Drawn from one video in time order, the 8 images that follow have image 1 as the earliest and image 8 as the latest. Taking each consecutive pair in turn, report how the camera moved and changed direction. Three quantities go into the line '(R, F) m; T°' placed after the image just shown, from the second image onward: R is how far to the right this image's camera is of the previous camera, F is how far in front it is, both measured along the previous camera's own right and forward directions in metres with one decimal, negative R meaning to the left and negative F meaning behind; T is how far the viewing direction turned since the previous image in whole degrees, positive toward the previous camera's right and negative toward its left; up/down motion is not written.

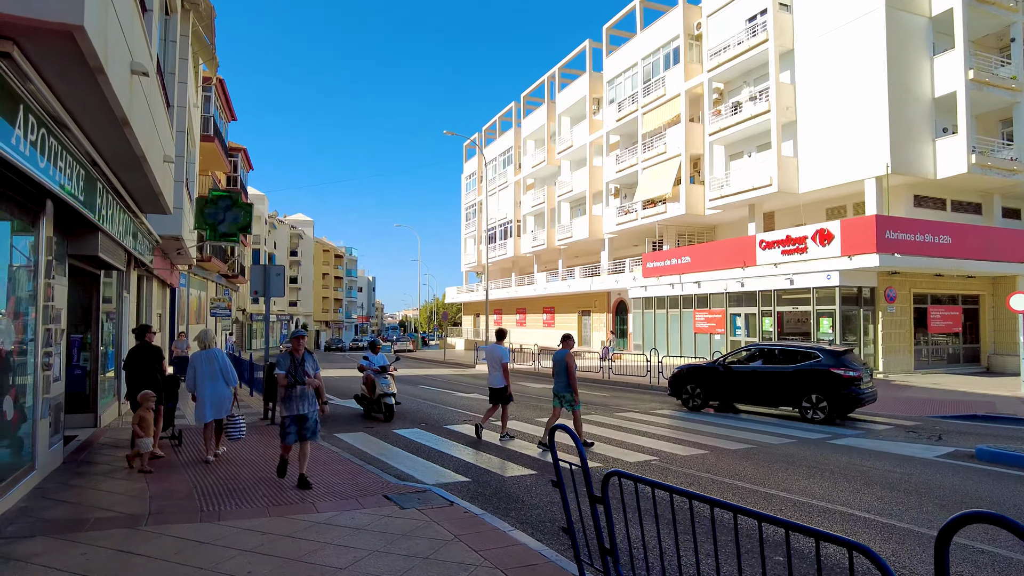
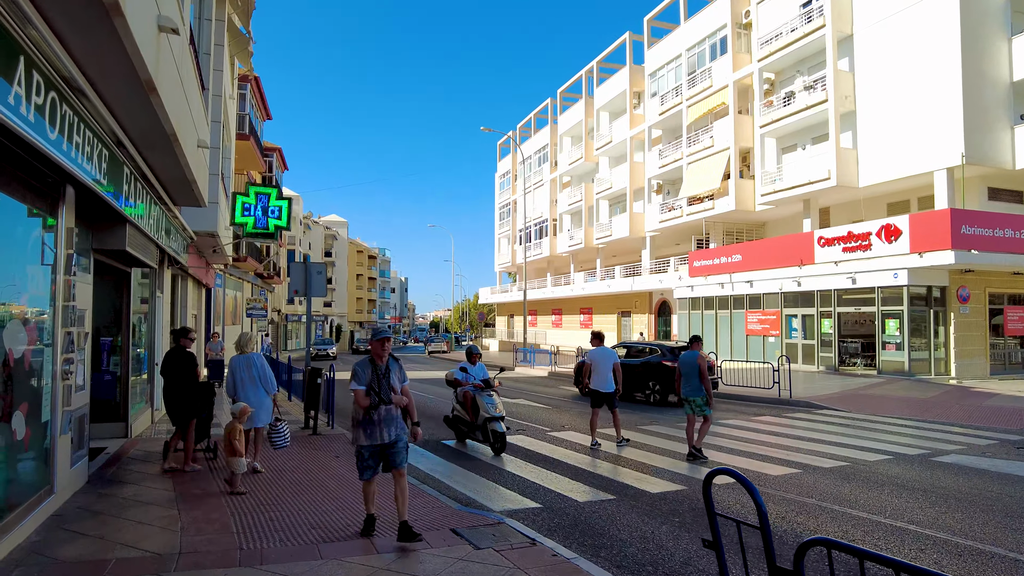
(-0.4, +0.9) m; -3°
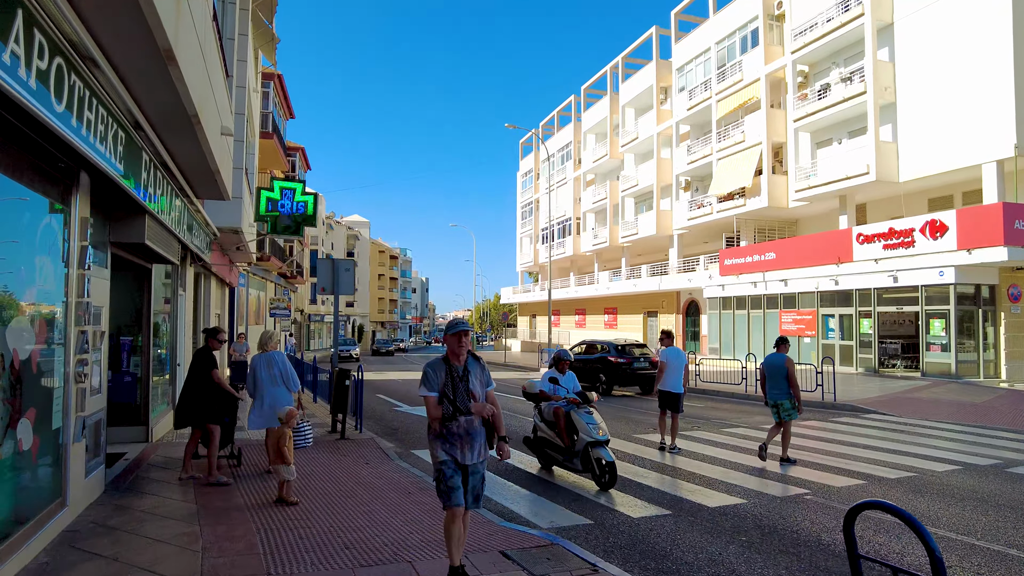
(-0.2, +0.5) m; -2°
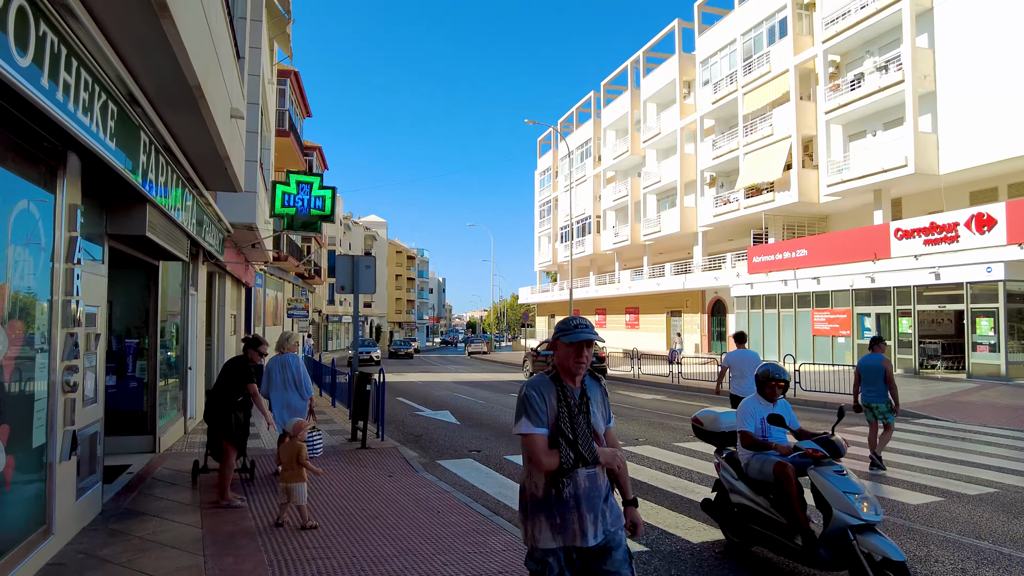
(-0.2, +0.7) m; -1°
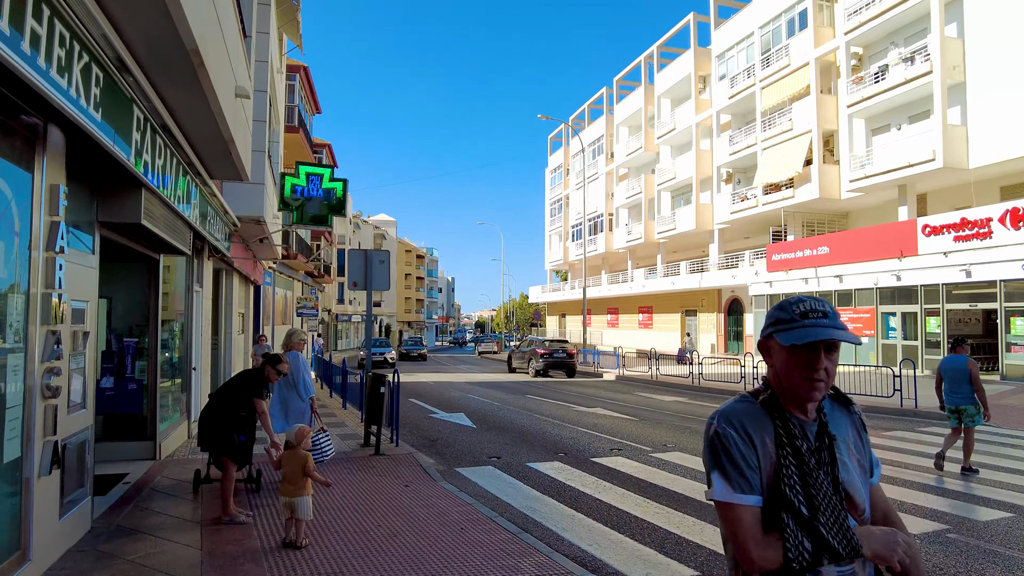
(-0.2, +0.6) m; -1°
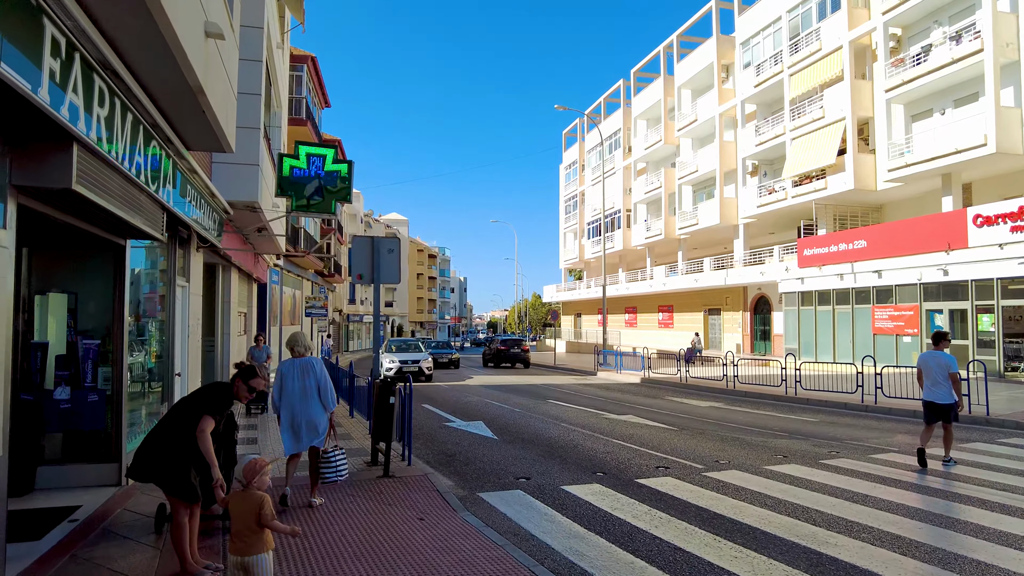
(-0.2, +1.3) m; -1°
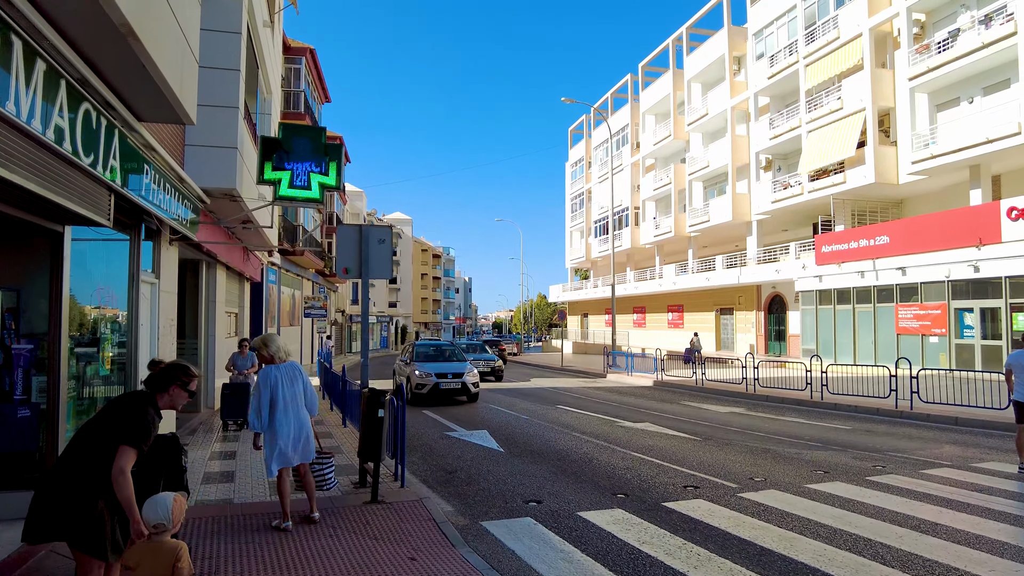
(0.0, +1.0) m; 0°
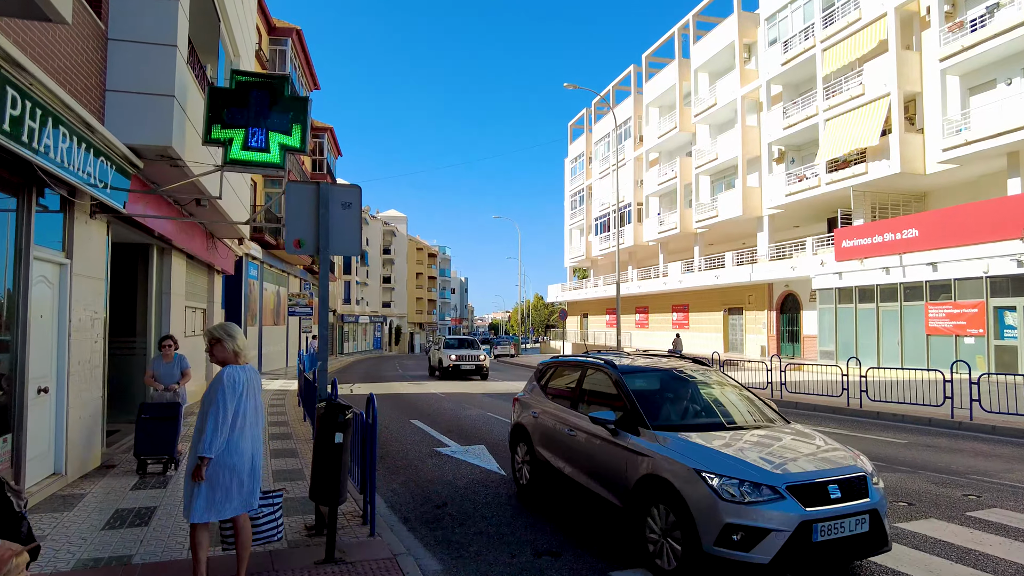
(-0.1, +1.7) m; 0°
